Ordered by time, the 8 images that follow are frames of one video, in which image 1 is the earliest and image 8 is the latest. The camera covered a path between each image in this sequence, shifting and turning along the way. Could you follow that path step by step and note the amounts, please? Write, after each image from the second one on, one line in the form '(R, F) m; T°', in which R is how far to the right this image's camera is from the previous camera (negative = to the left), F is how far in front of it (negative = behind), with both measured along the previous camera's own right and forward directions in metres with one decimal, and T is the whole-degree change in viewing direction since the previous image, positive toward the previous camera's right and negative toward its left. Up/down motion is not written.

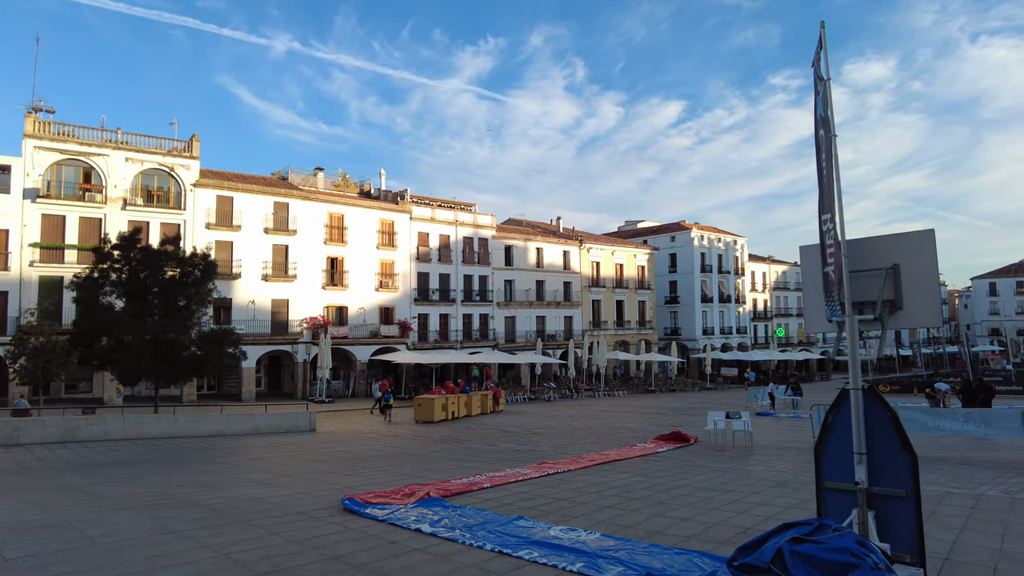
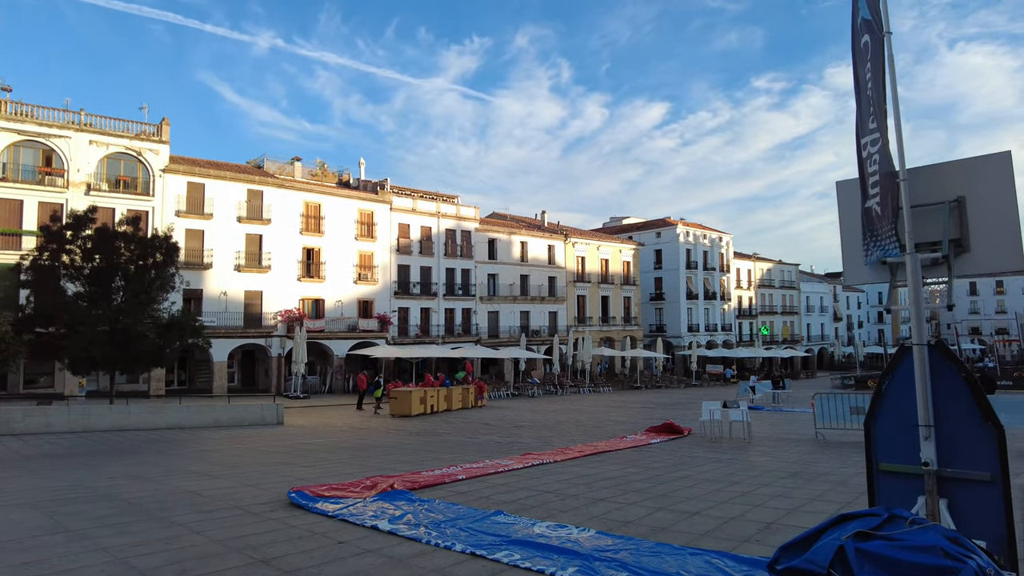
(+0.1, +1.2) m; +1°
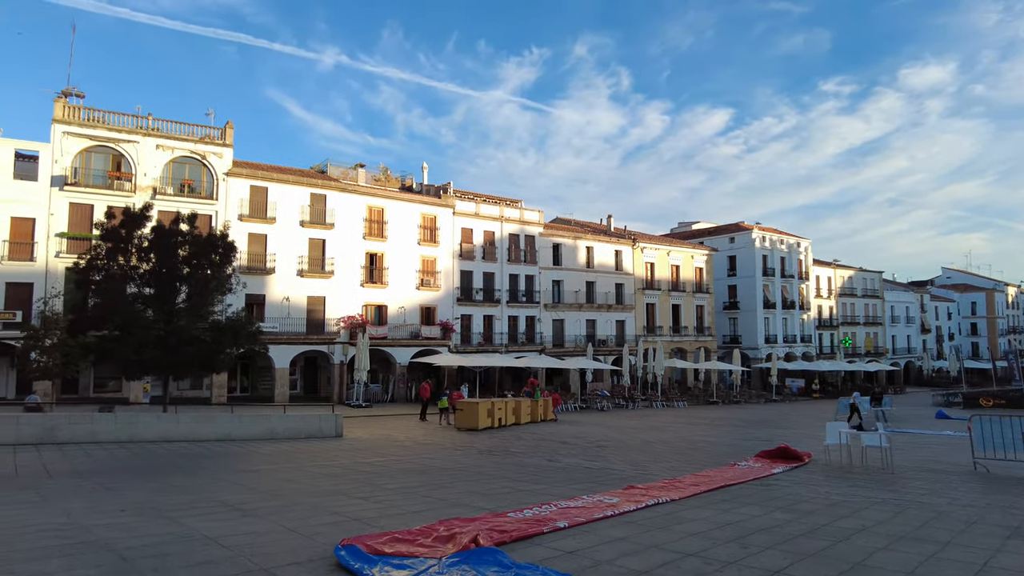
(-0.6, +2.0) m; -5°
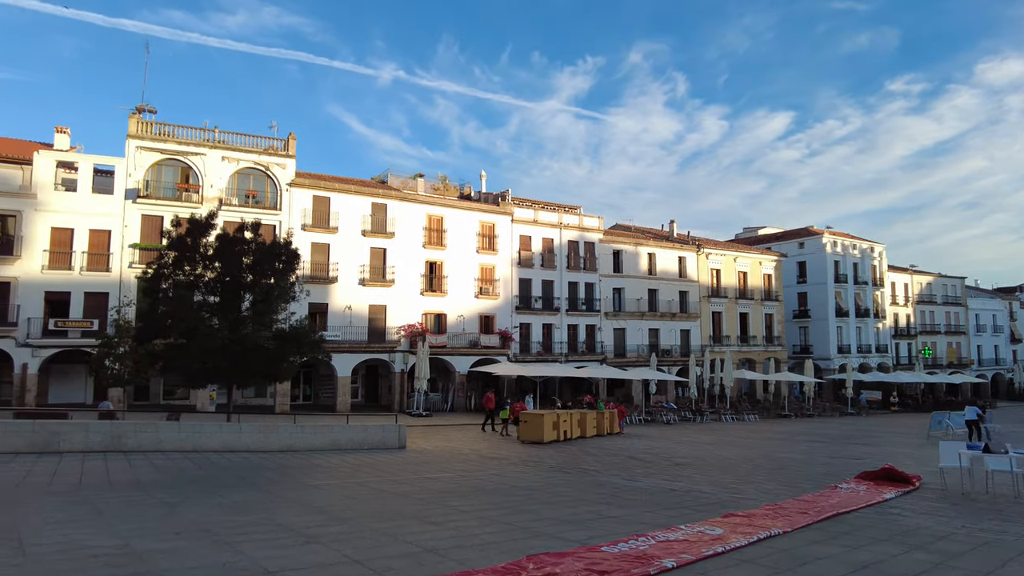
(-0.3, +0.8) m; -5°
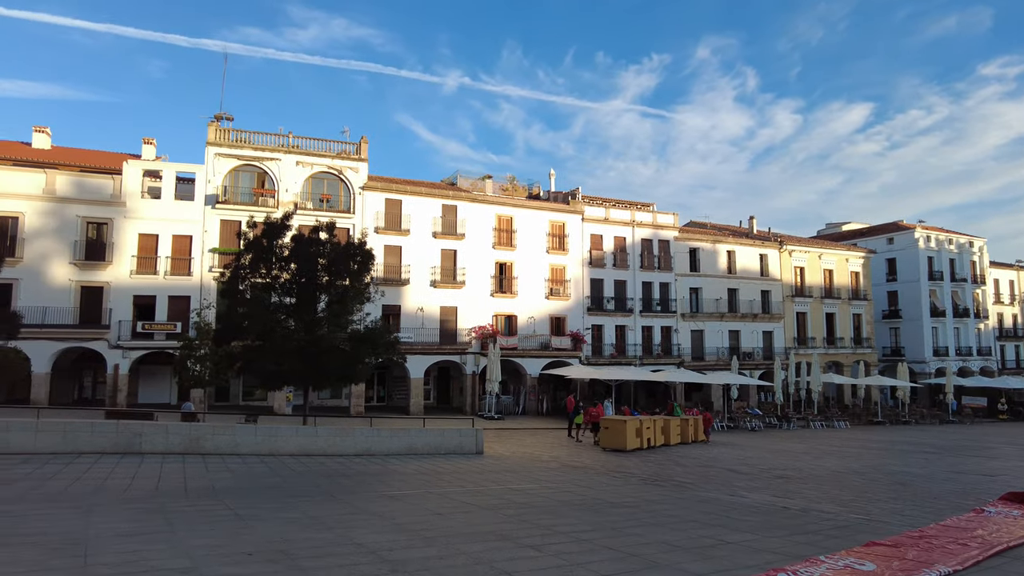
(-0.4, +0.9) m; -6°
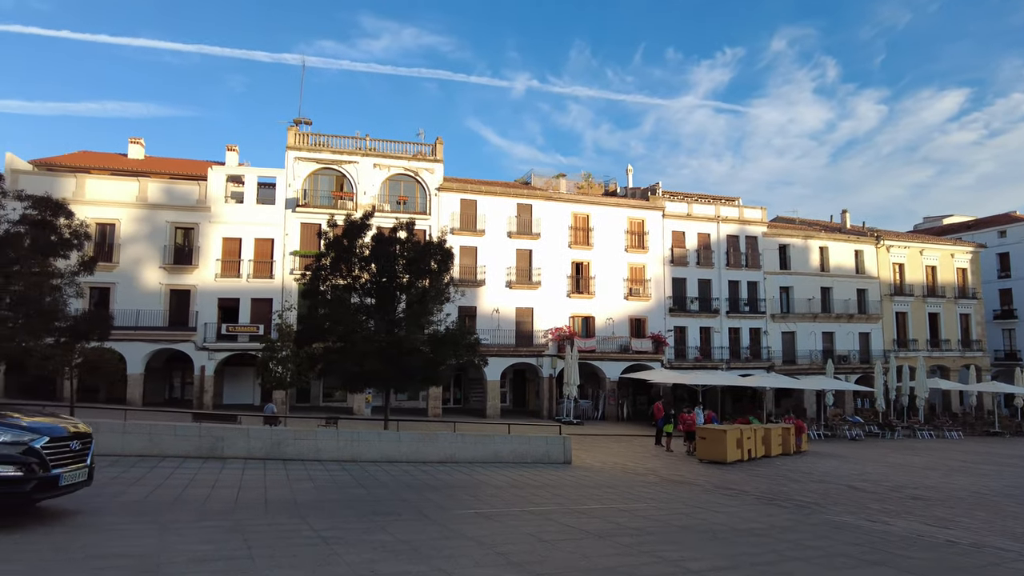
(-0.5, +1.0) m; -6°
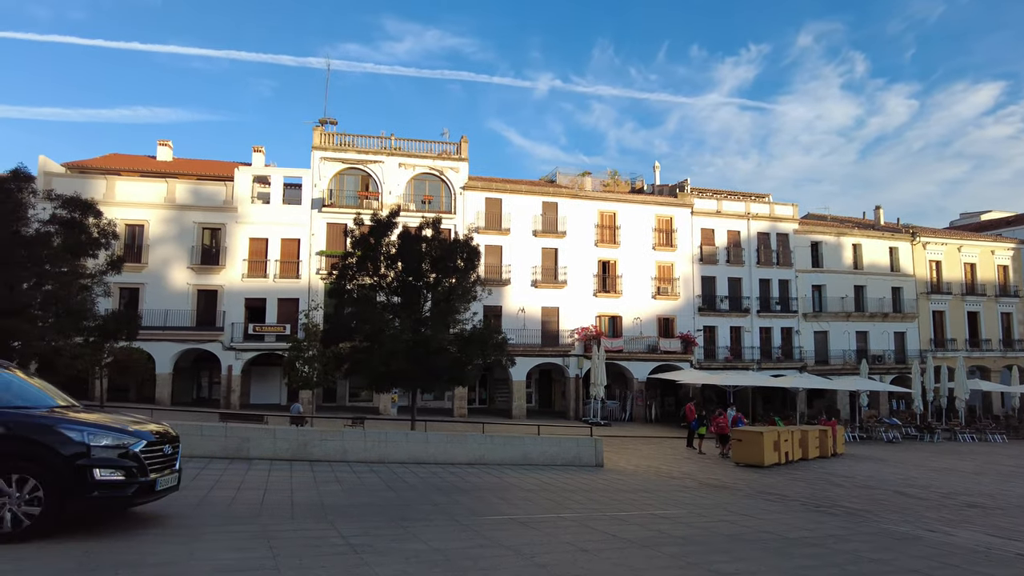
(-0.1, +0.4) m; -2°
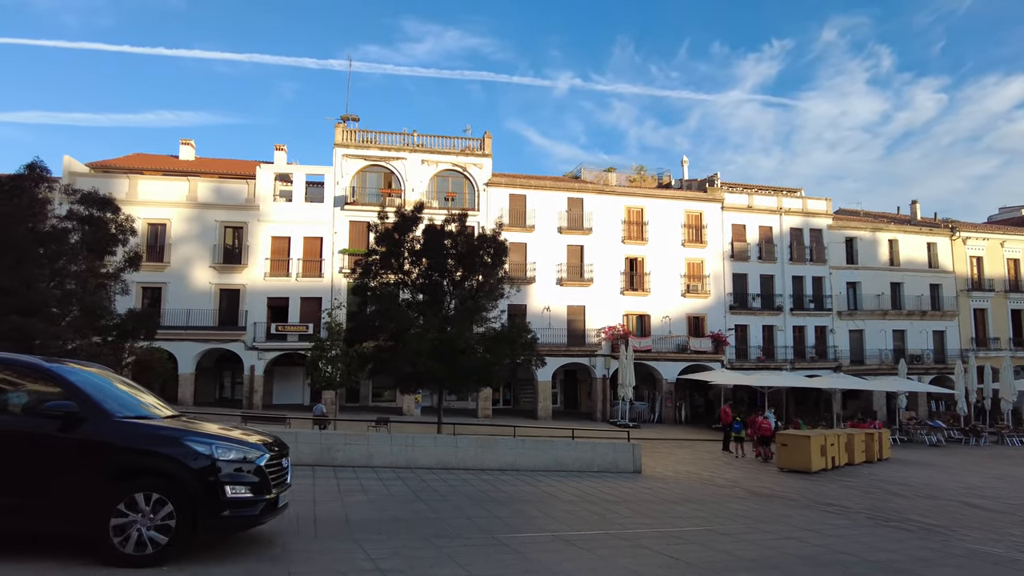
(-0.3, +0.8) m; -2°
